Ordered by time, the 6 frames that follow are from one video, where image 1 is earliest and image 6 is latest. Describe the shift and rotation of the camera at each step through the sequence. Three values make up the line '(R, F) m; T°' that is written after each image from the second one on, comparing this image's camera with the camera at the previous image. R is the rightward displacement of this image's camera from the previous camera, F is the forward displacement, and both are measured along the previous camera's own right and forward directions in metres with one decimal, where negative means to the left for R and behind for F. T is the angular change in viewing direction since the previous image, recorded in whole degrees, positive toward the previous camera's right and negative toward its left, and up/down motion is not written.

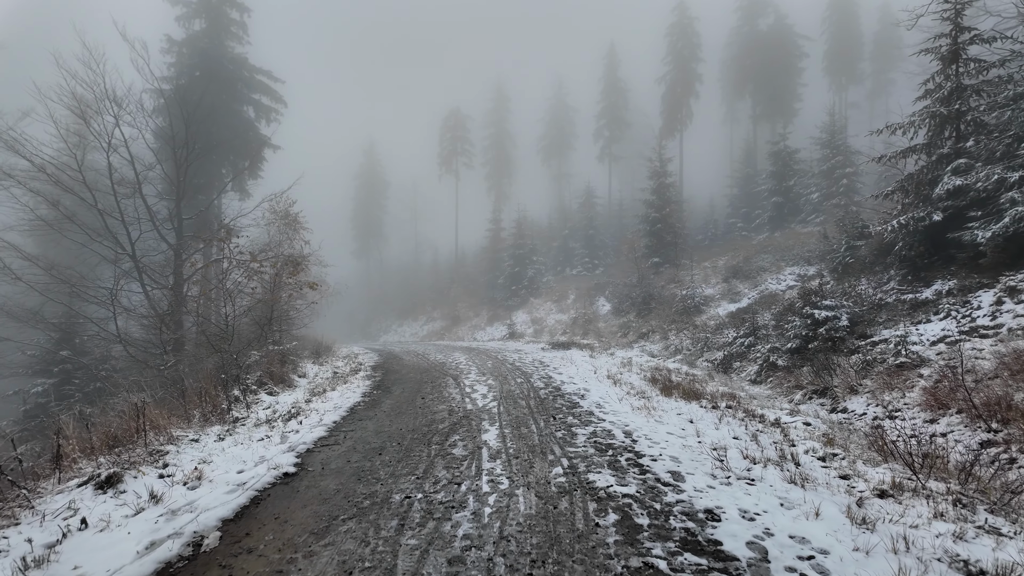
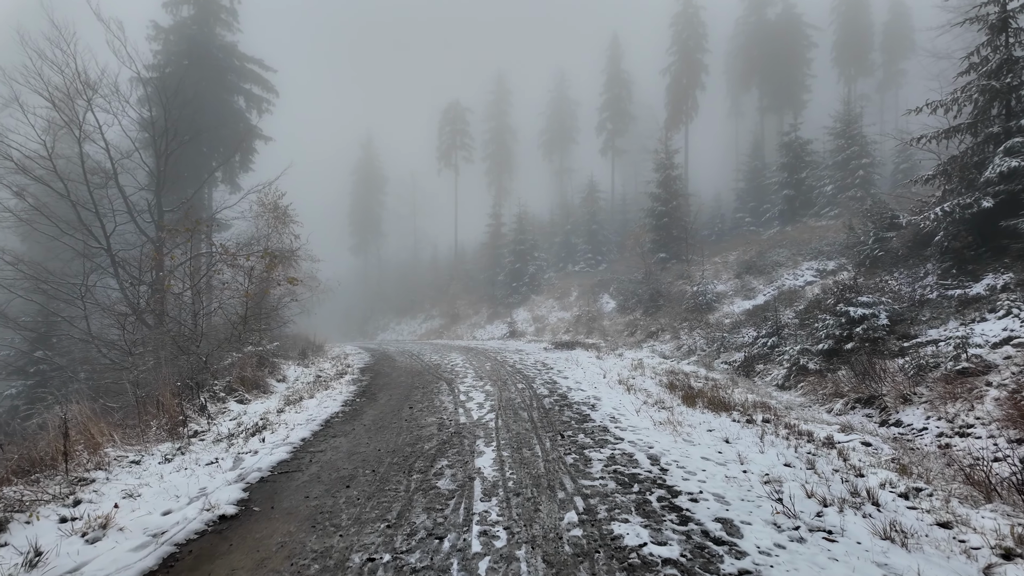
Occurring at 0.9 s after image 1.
(0.0, +1.1) m; 0°
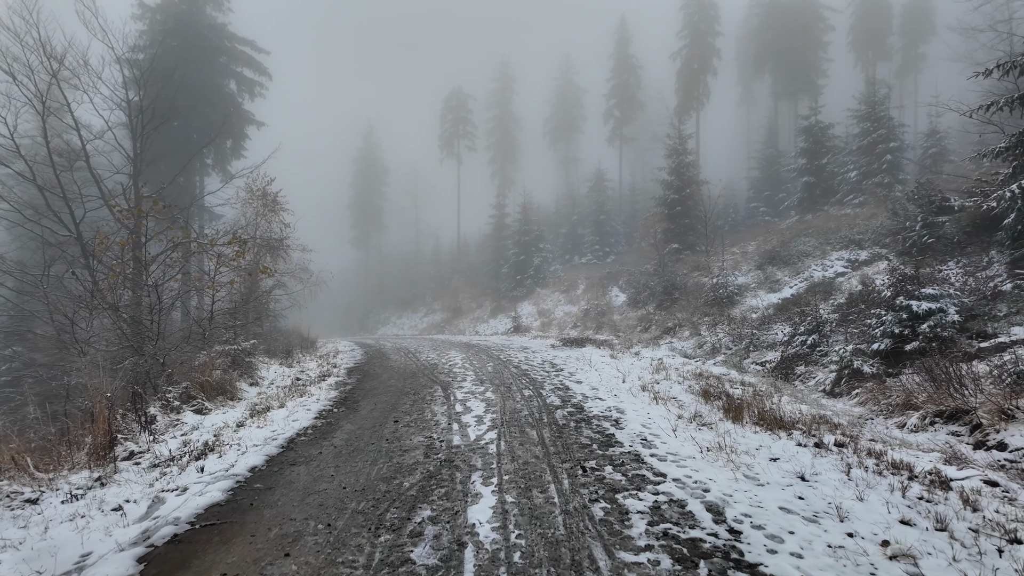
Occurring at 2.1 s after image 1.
(0.0, +1.3) m; 0°
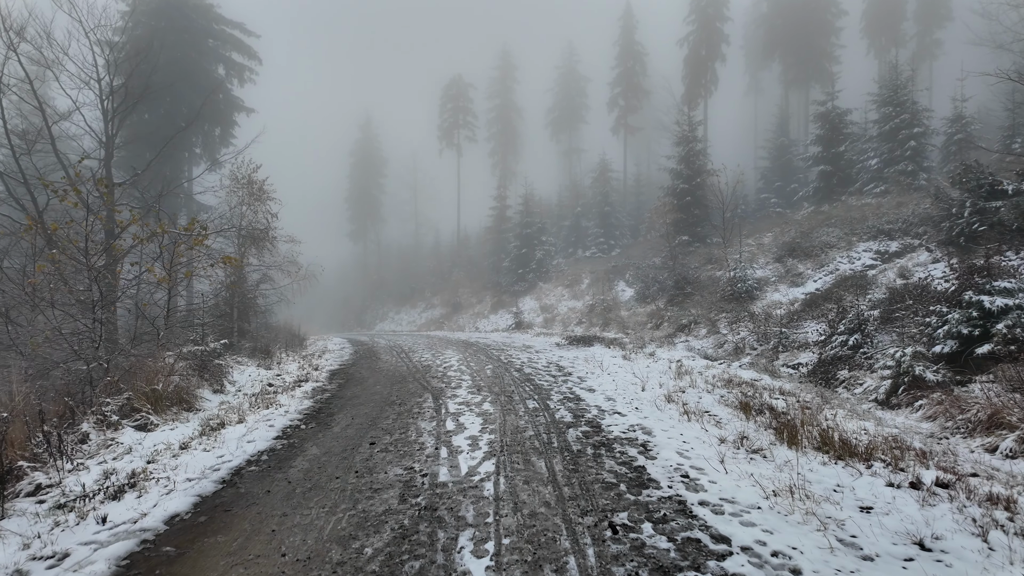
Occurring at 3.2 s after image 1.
(0.0, +1.2) m; 0°
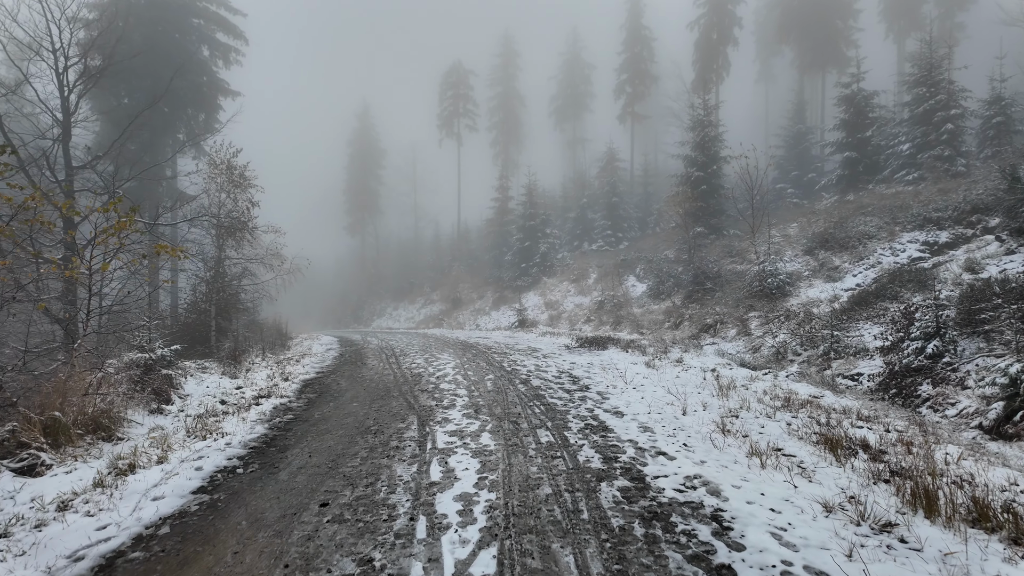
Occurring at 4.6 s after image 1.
(0.0, +1.5) m; 0°
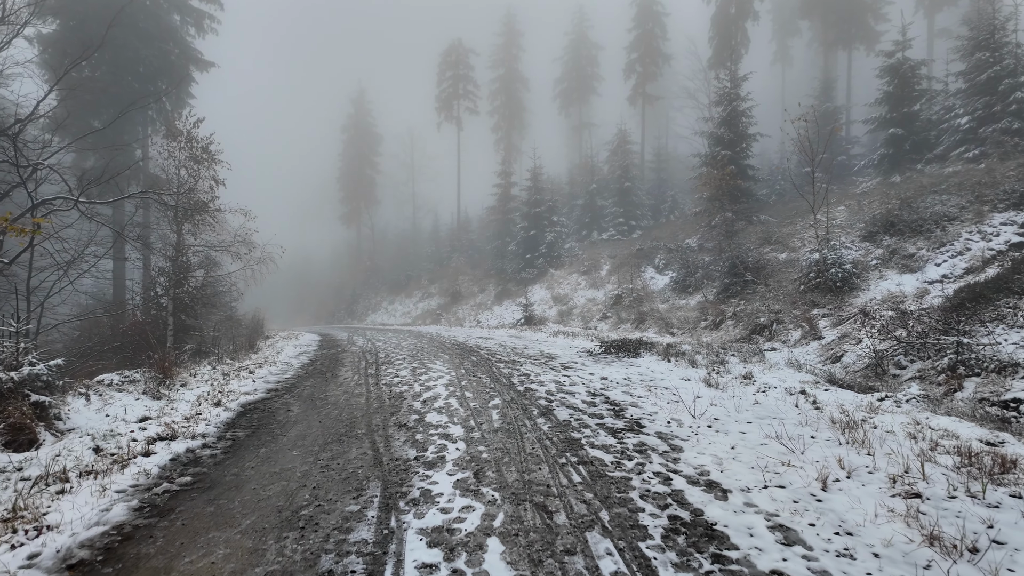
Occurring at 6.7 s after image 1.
(-0.1, +2.3) m; 0°
